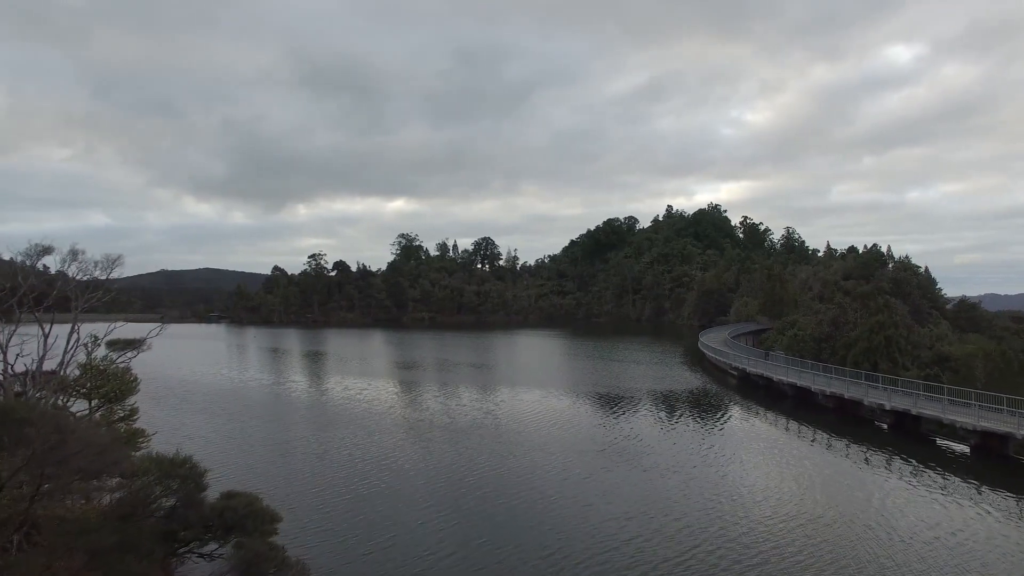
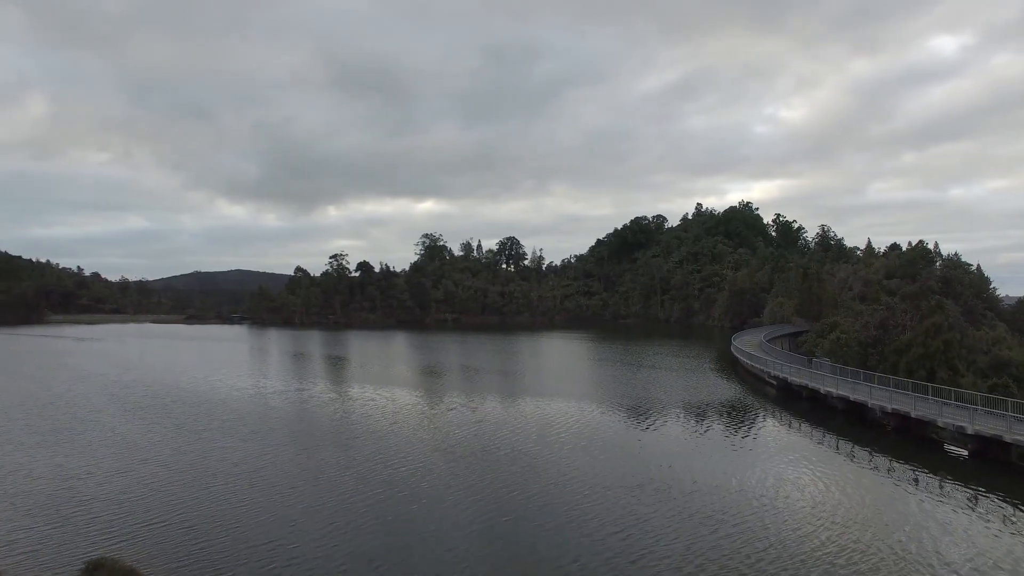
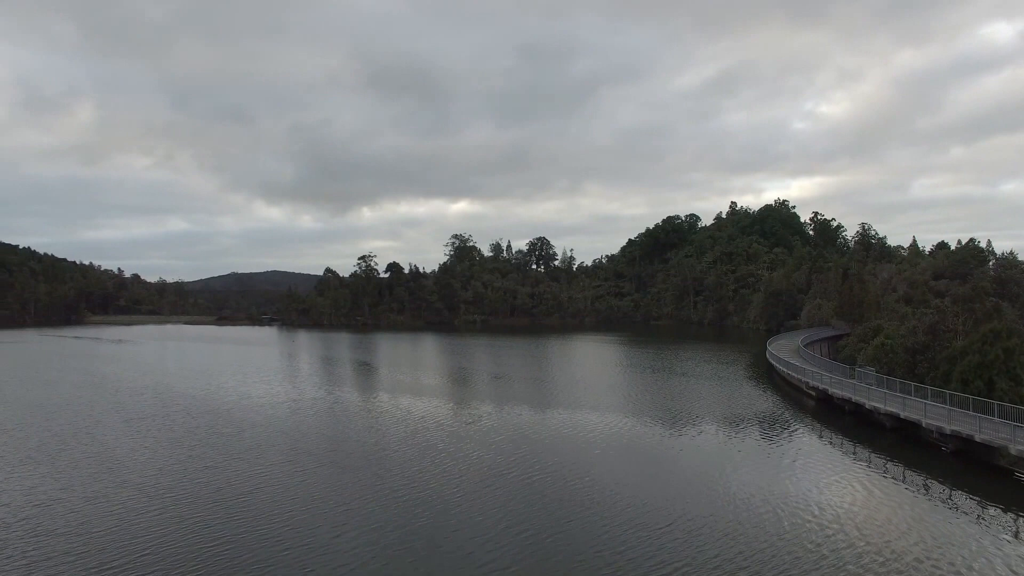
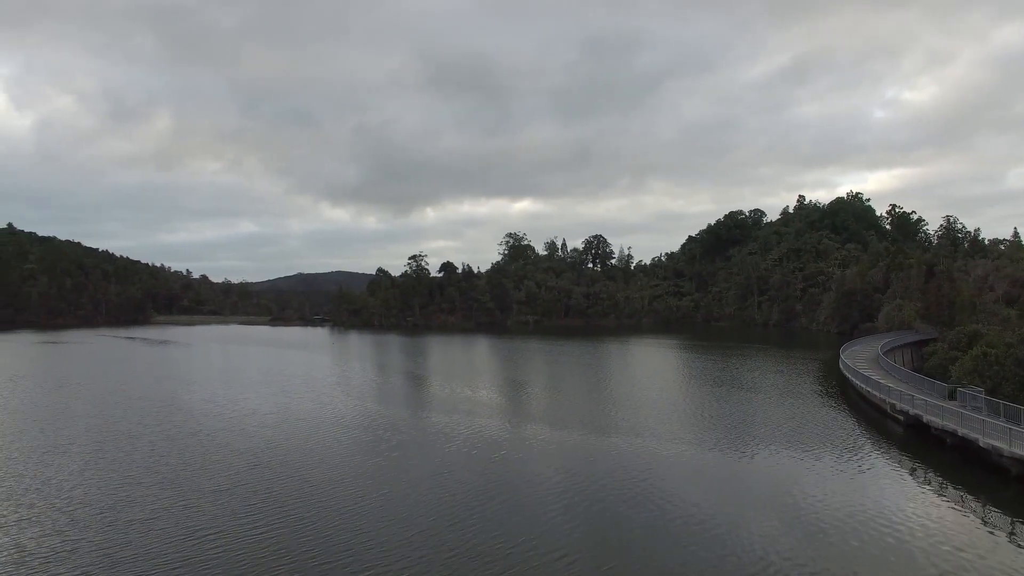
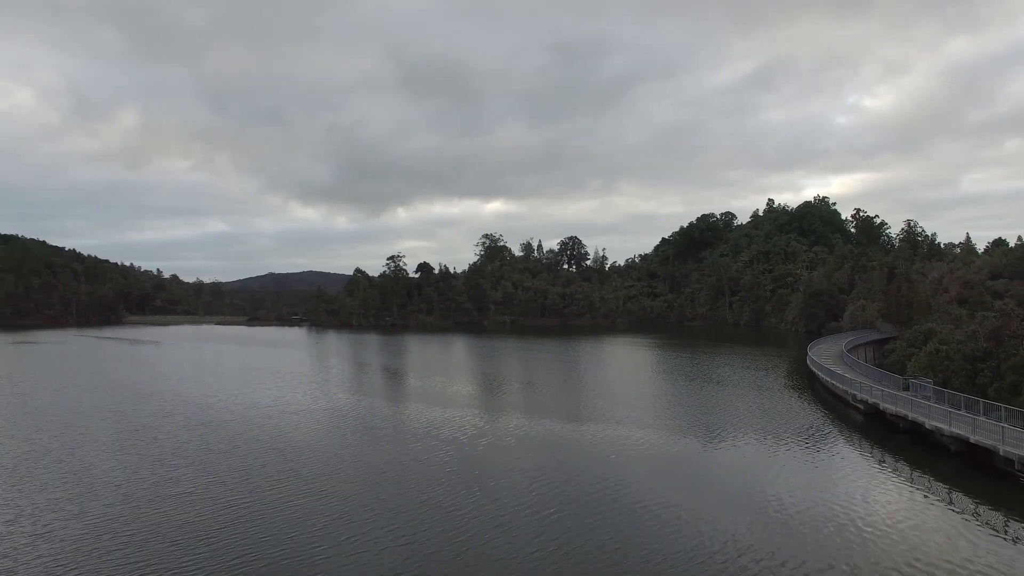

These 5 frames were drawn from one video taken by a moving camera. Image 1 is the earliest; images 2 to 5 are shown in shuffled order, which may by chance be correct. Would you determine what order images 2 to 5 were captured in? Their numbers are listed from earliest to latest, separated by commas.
2, 3, 5, 4
